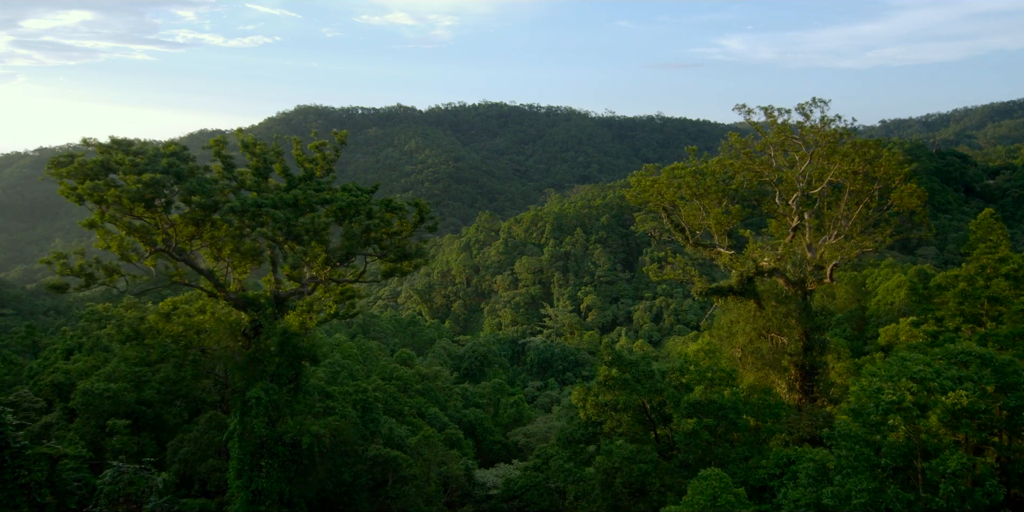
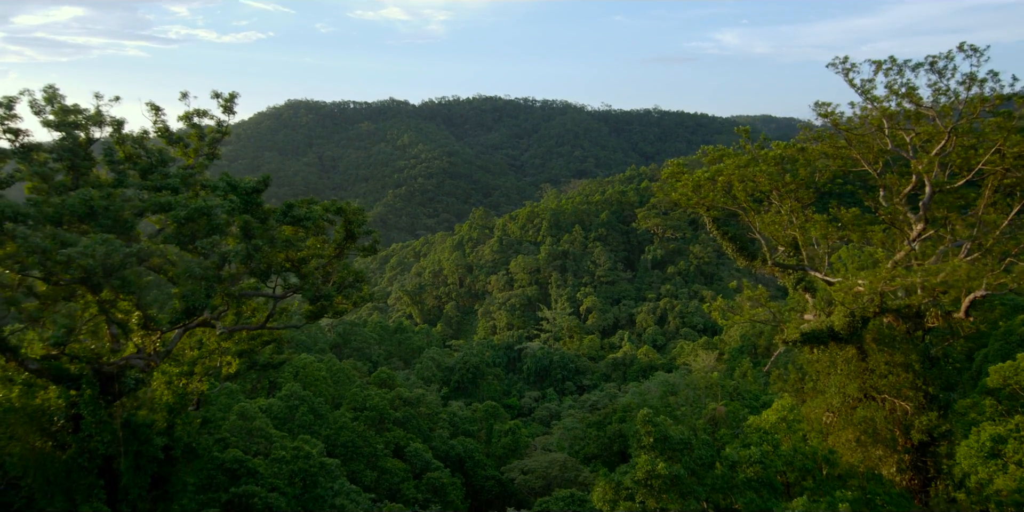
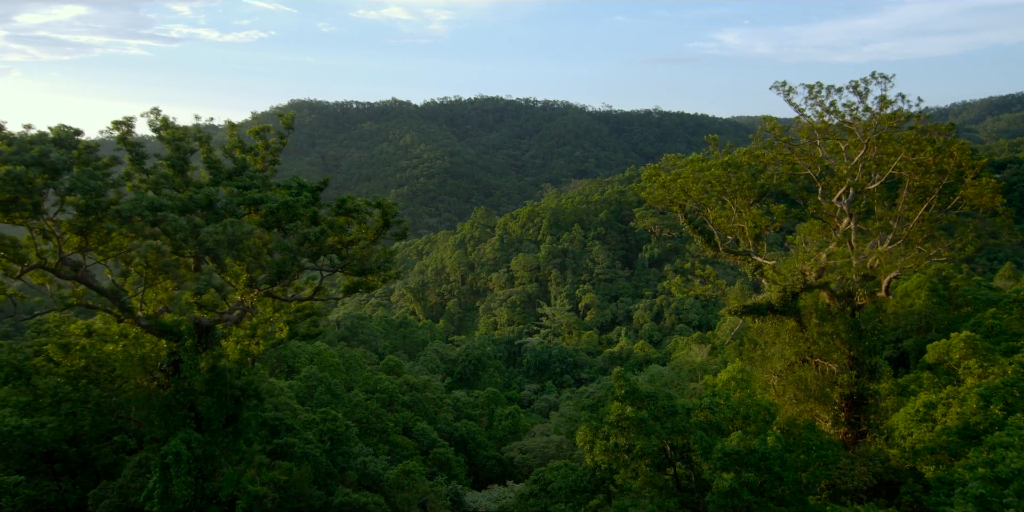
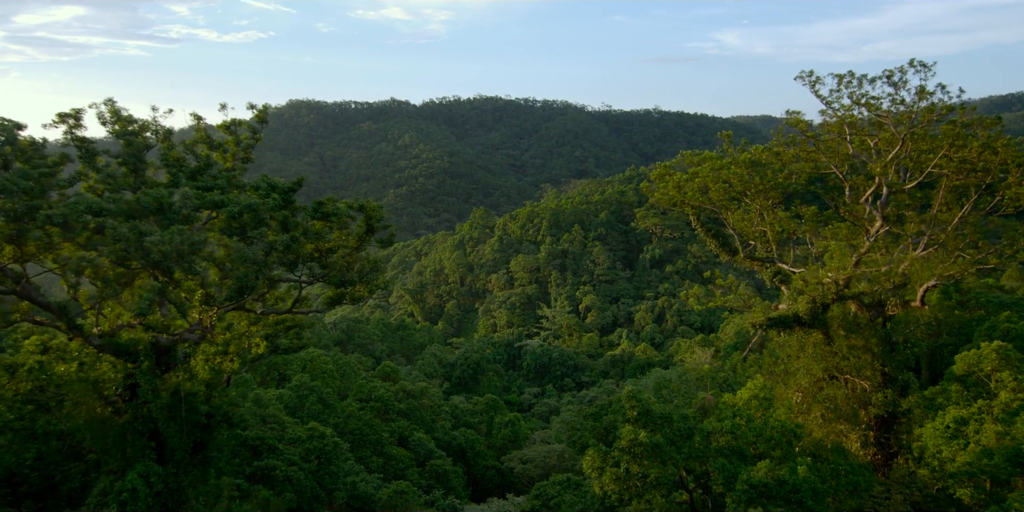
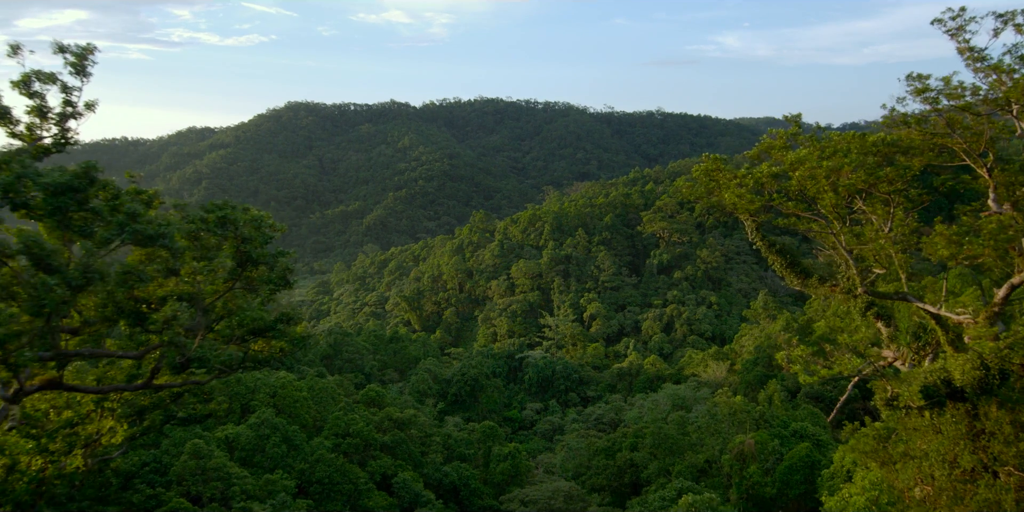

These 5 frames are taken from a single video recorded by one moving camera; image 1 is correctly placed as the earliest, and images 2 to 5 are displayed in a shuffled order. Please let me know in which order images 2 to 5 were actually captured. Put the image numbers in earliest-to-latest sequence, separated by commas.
3, 4, 2, 5
